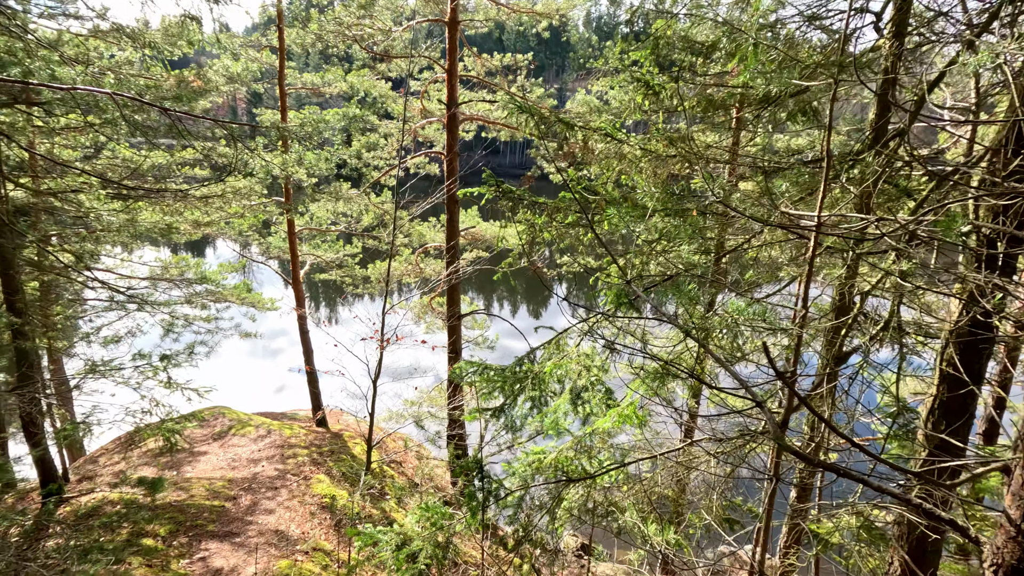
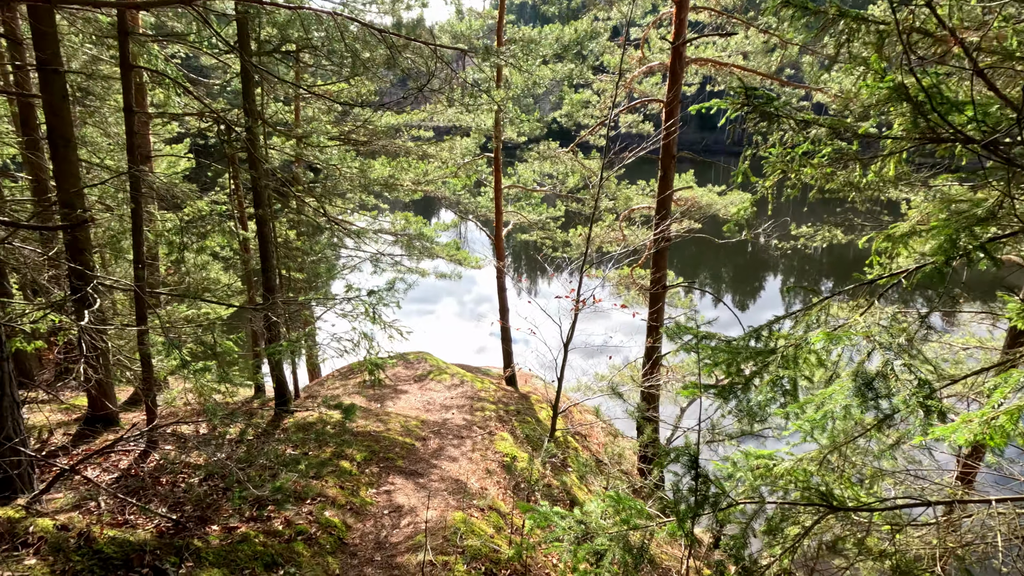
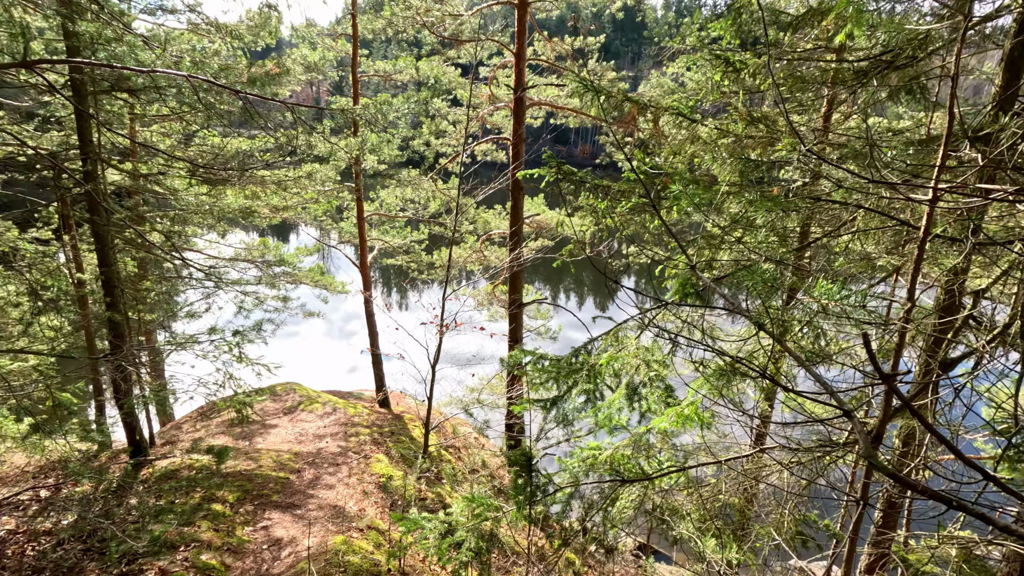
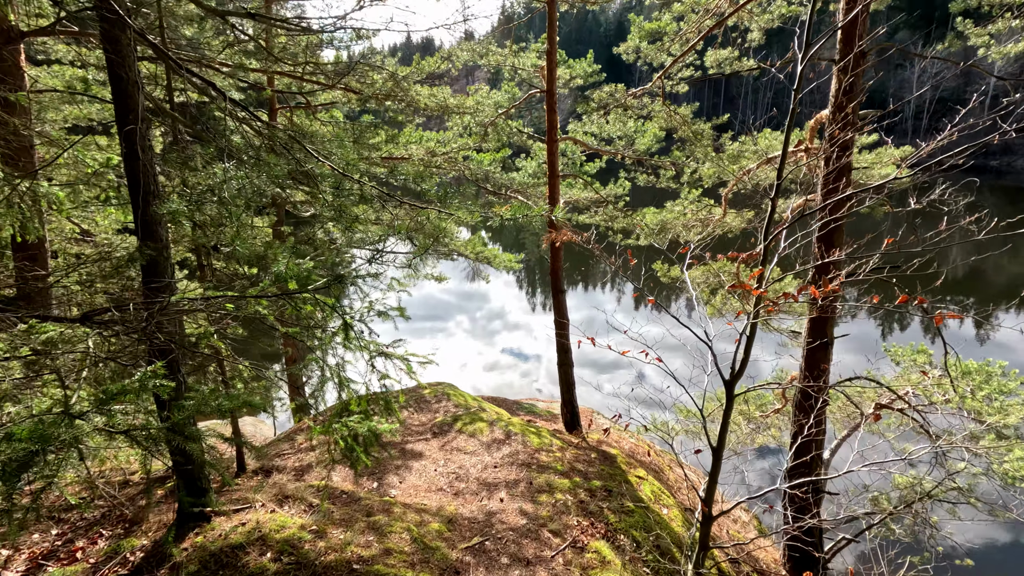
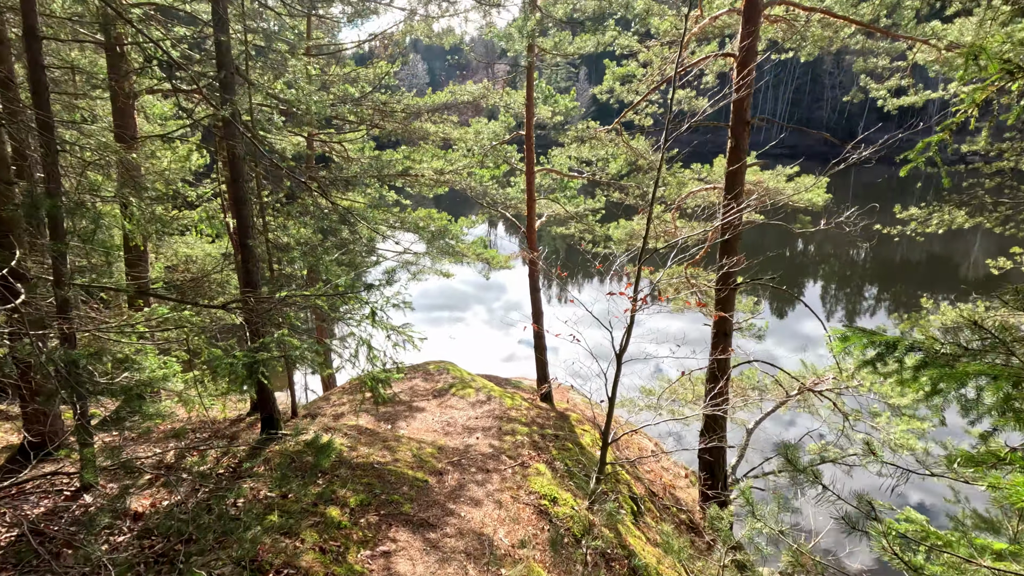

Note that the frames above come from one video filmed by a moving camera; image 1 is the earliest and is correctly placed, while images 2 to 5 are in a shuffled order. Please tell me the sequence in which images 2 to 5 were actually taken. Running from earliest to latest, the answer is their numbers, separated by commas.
3, 2, 5, 4
